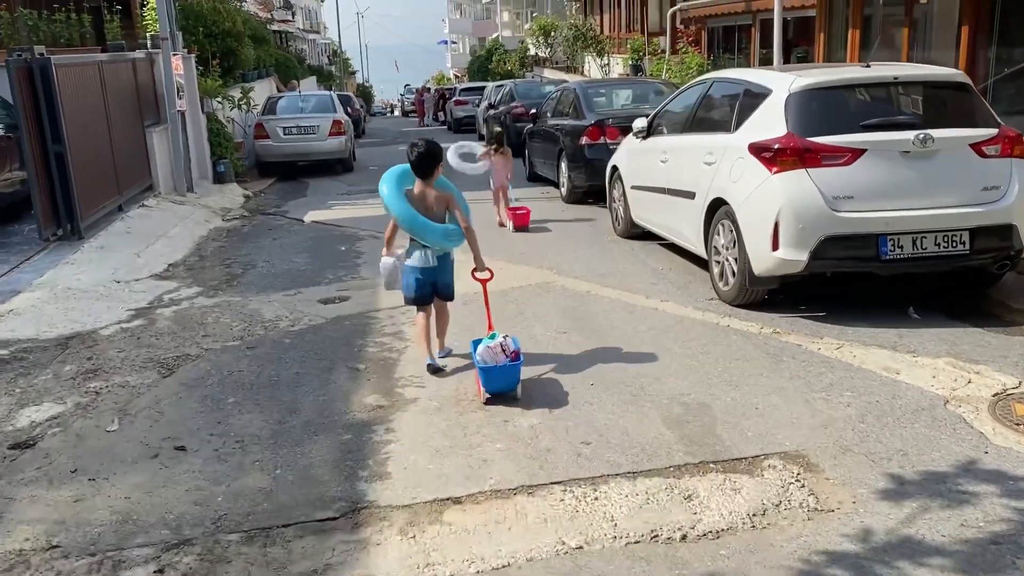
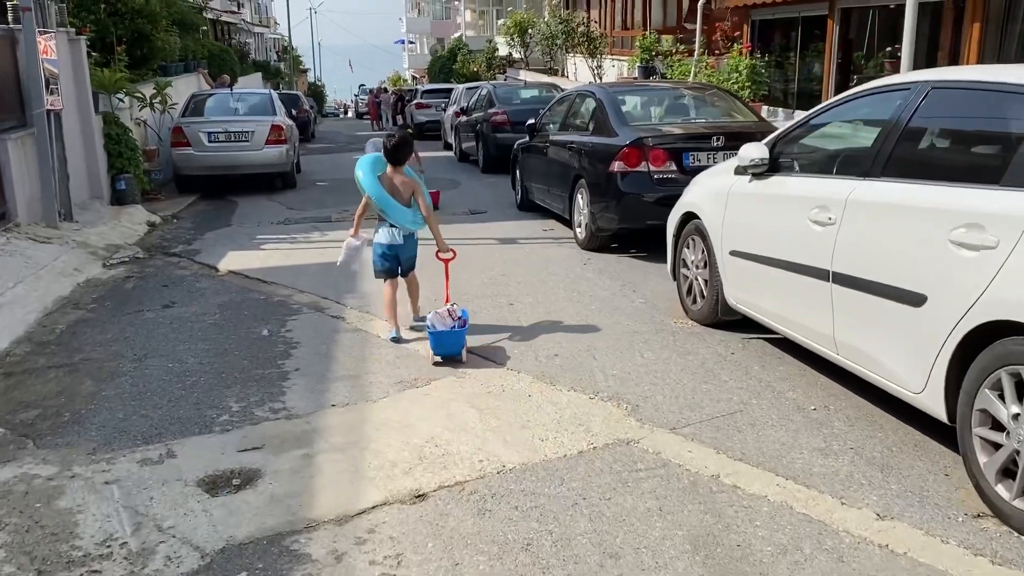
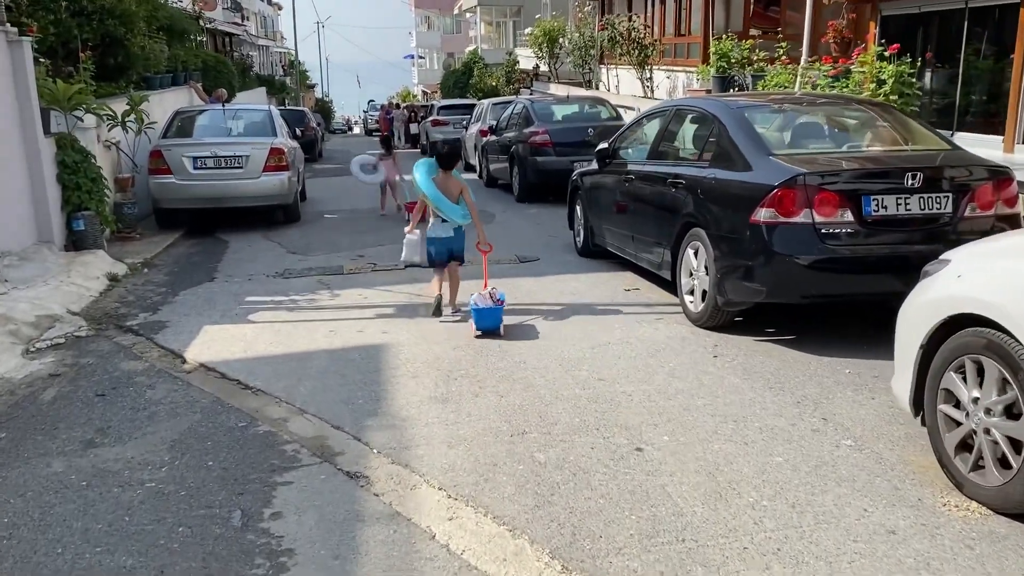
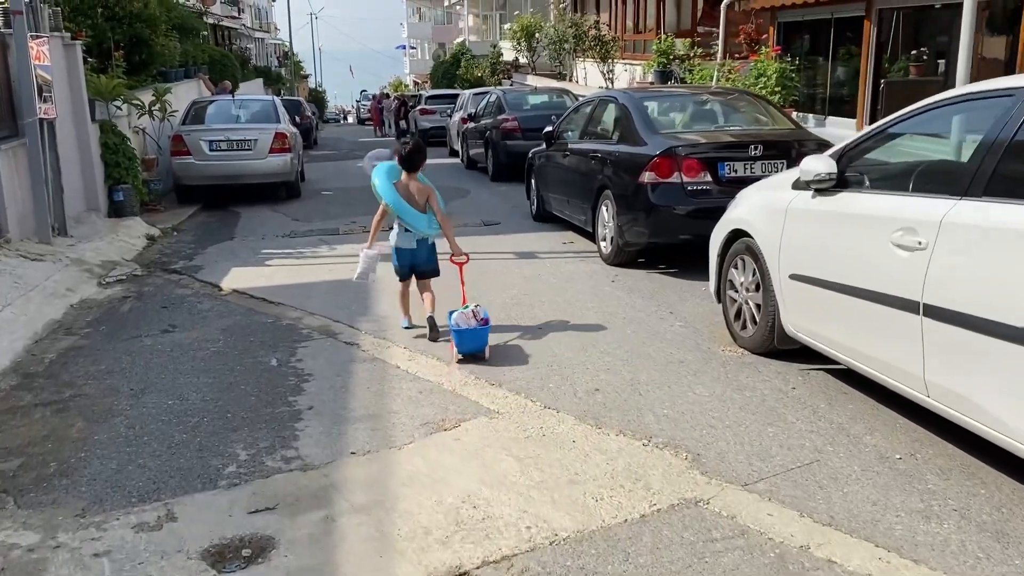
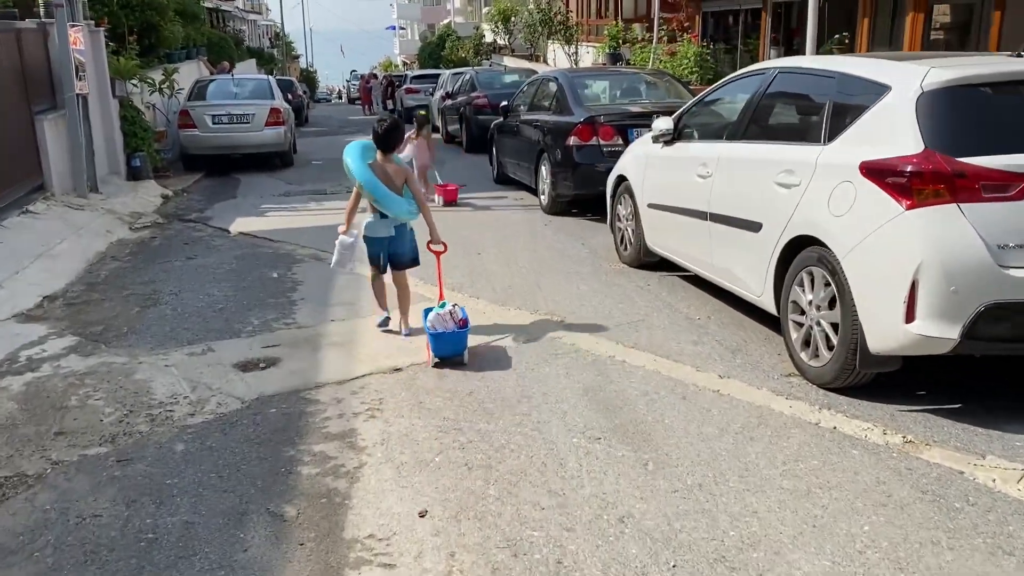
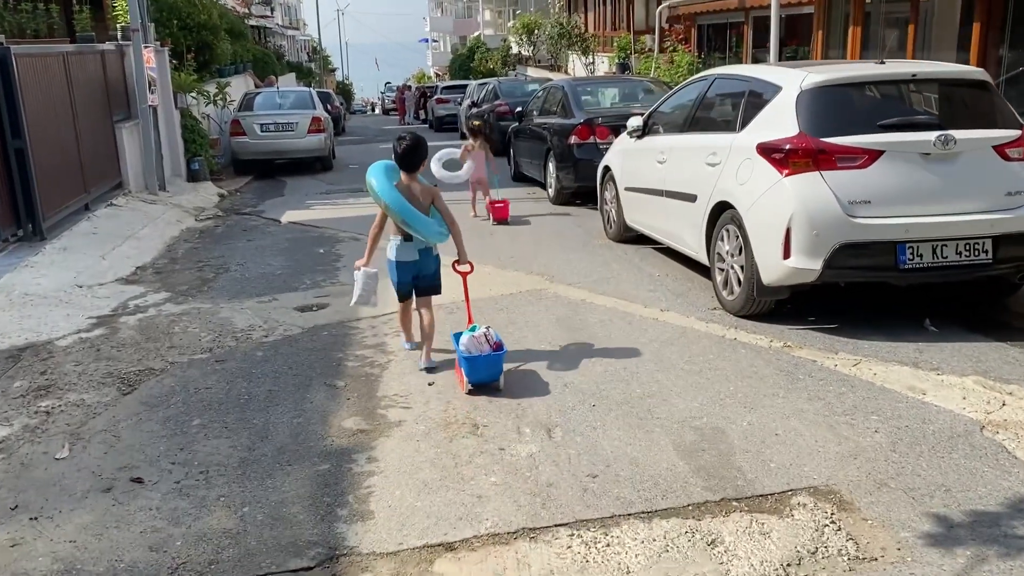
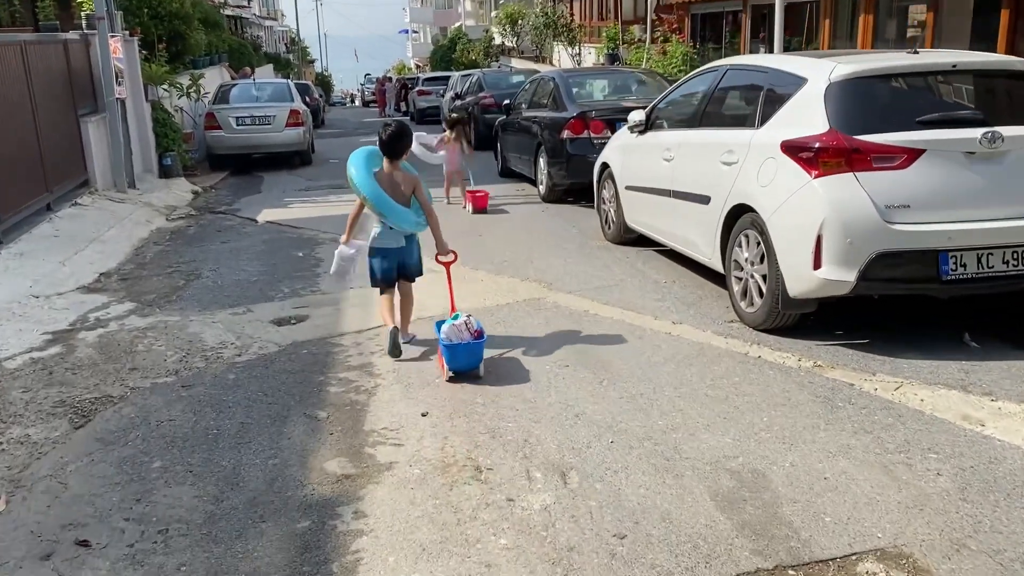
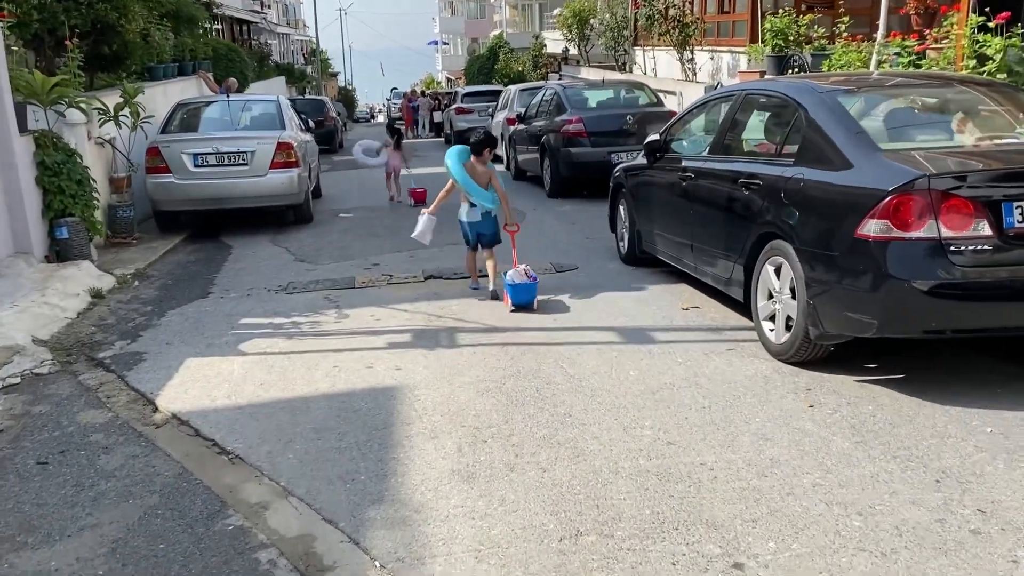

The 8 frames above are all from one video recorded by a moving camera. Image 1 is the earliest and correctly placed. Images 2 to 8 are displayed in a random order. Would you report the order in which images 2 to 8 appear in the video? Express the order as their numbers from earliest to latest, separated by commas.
6, 7, 5, 2, 4, 3, 8
